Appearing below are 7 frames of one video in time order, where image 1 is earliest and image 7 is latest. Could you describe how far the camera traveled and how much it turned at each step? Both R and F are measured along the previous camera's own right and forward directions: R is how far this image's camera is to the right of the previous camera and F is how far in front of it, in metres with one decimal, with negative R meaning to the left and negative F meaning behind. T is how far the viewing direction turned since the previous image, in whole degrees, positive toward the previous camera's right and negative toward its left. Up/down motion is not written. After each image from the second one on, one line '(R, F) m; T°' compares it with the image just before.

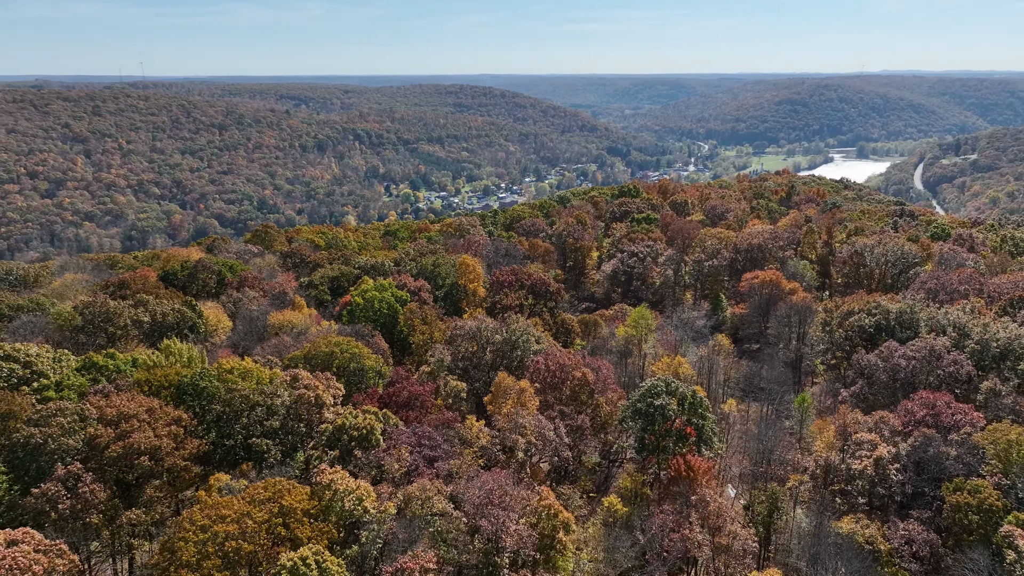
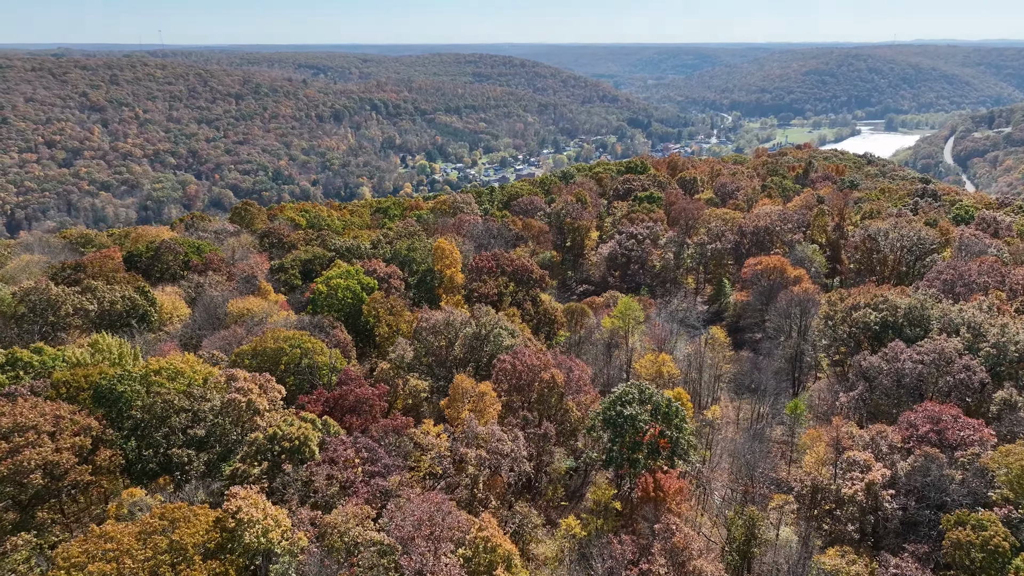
(+3.4, +4.2) m; -2°
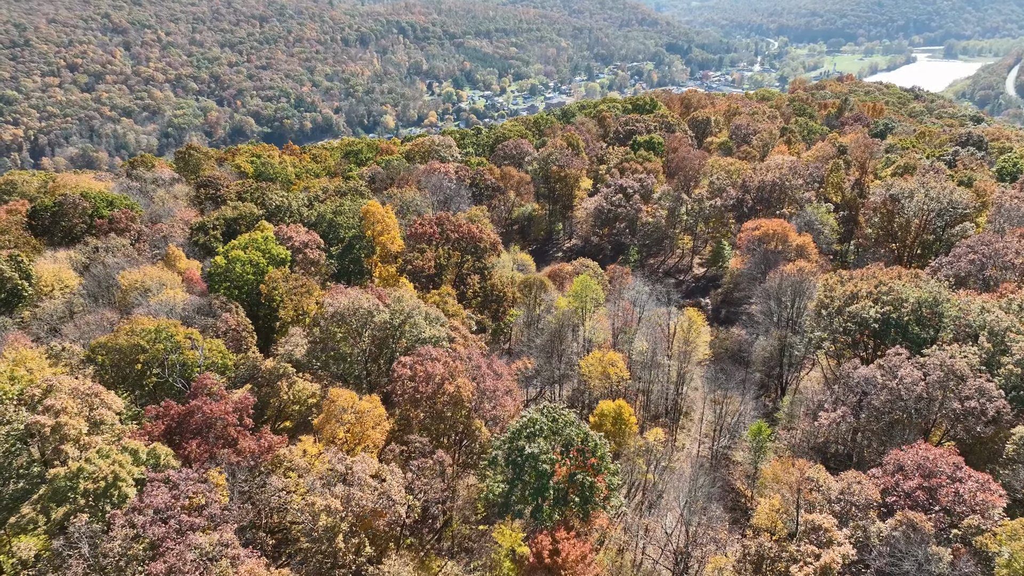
(+6.8, +8.7) m; -3°
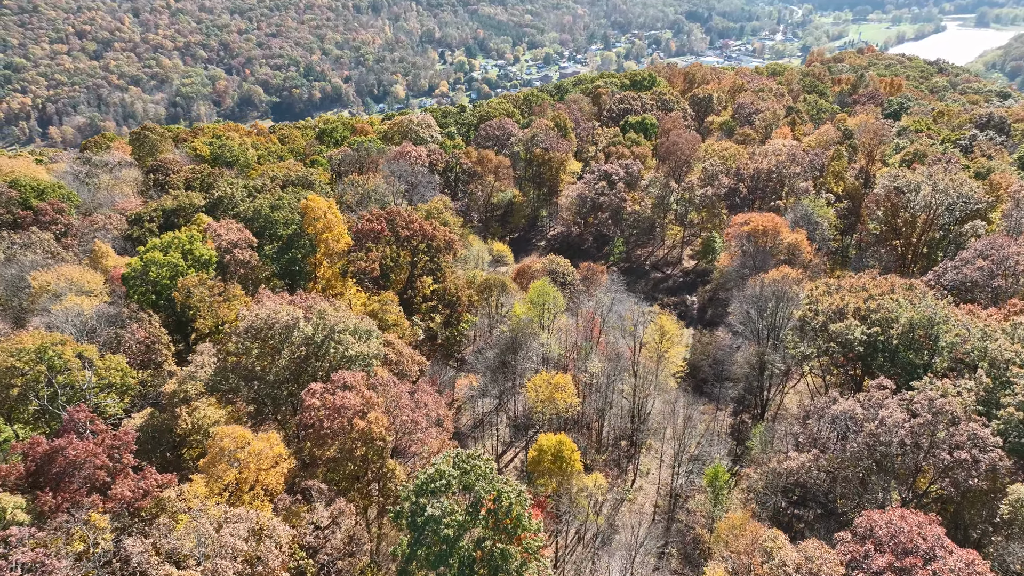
(+4.2, +4.8) m; -1°
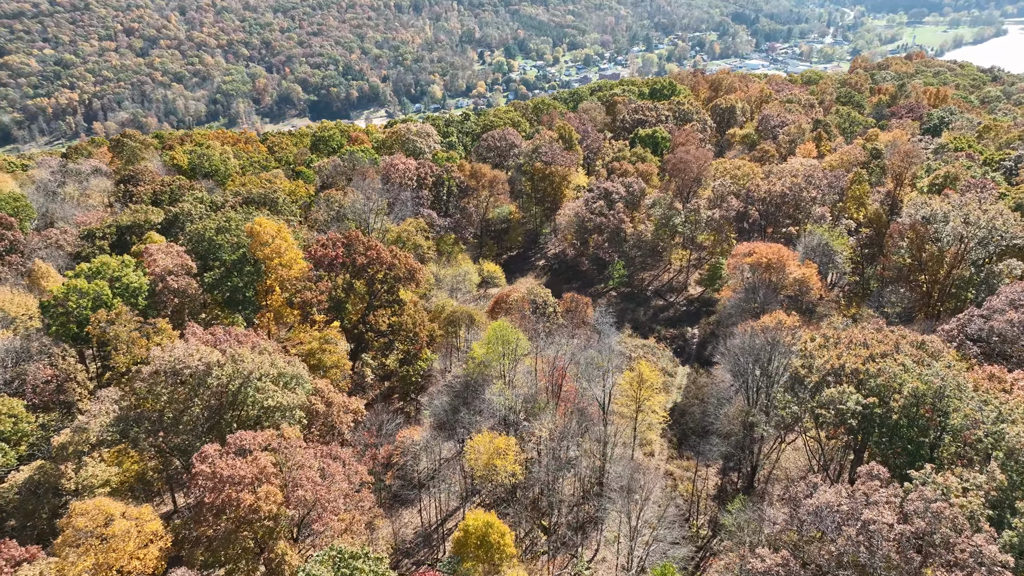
(+4.6, +4.7) m; -3°
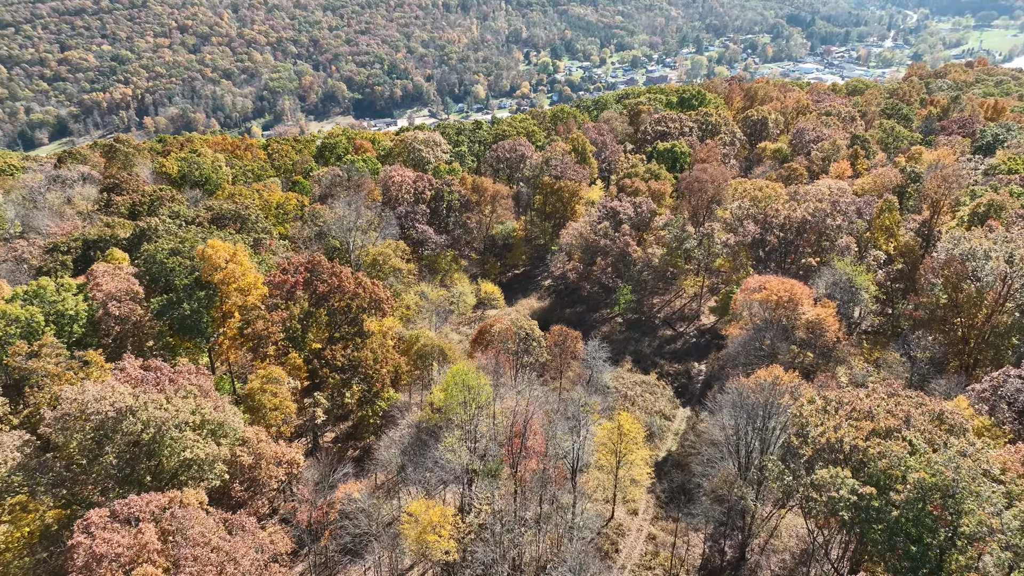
(+4.1, +4.2) m; -4°
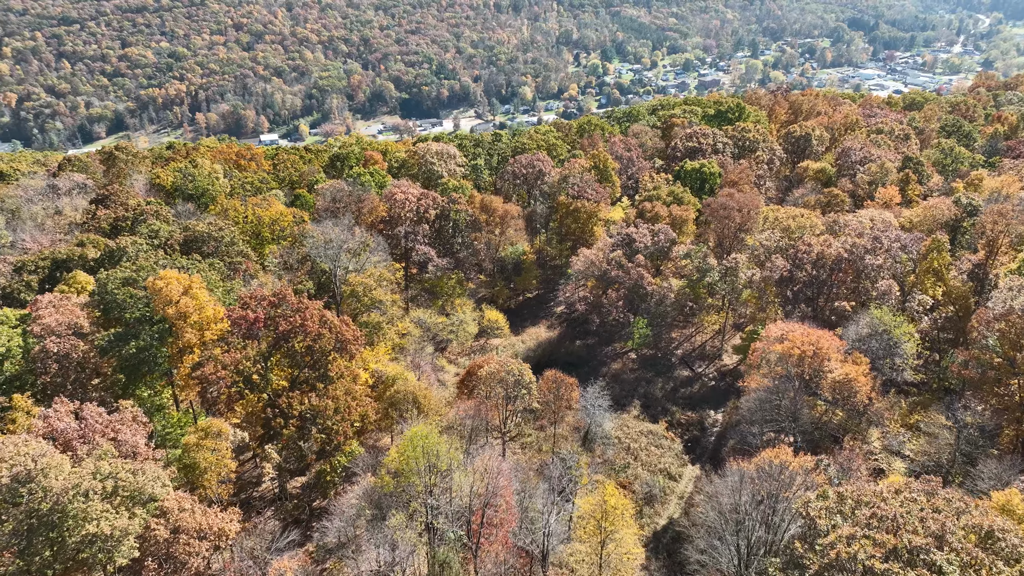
(+3.4, +4.7) m; -4°
